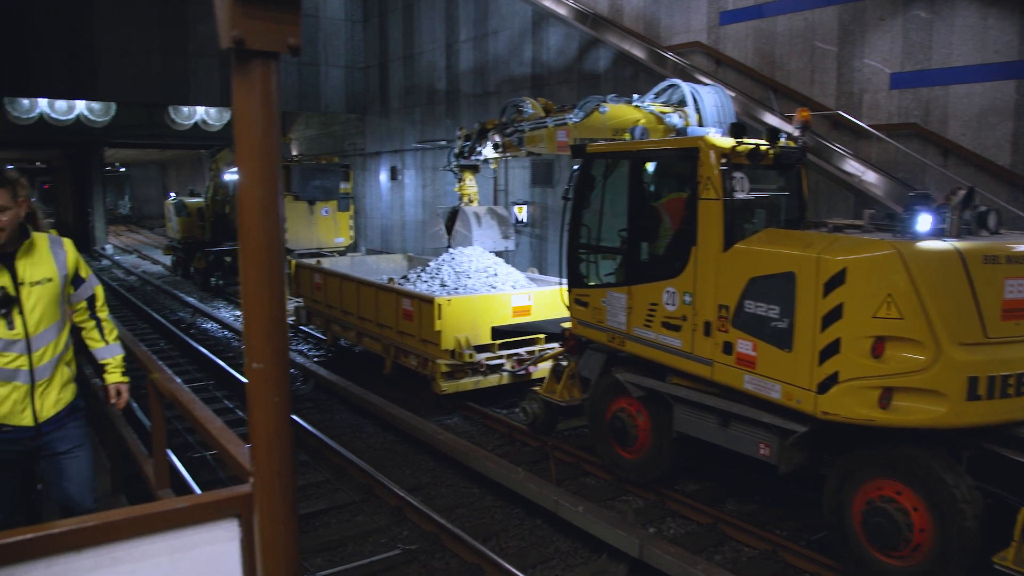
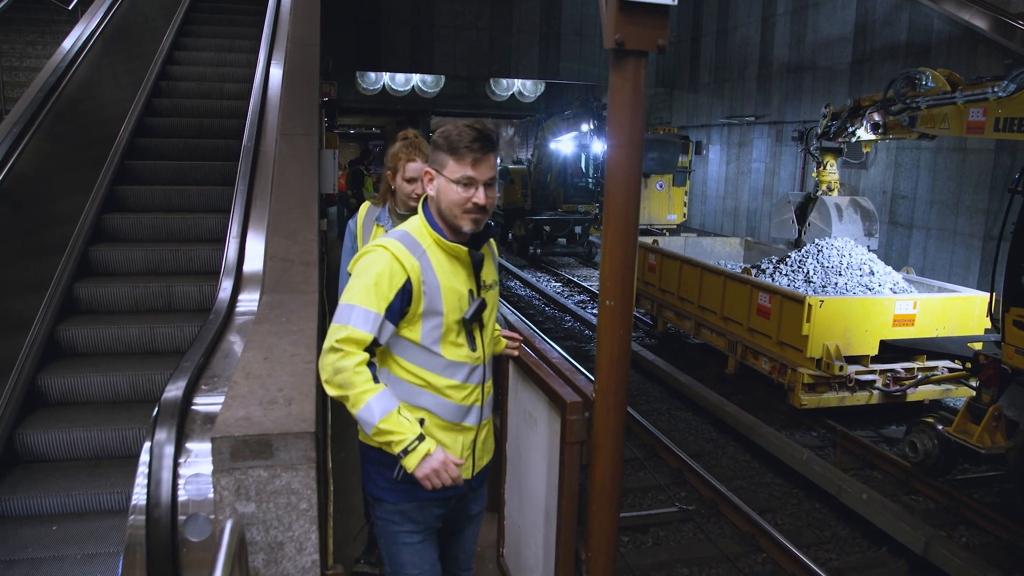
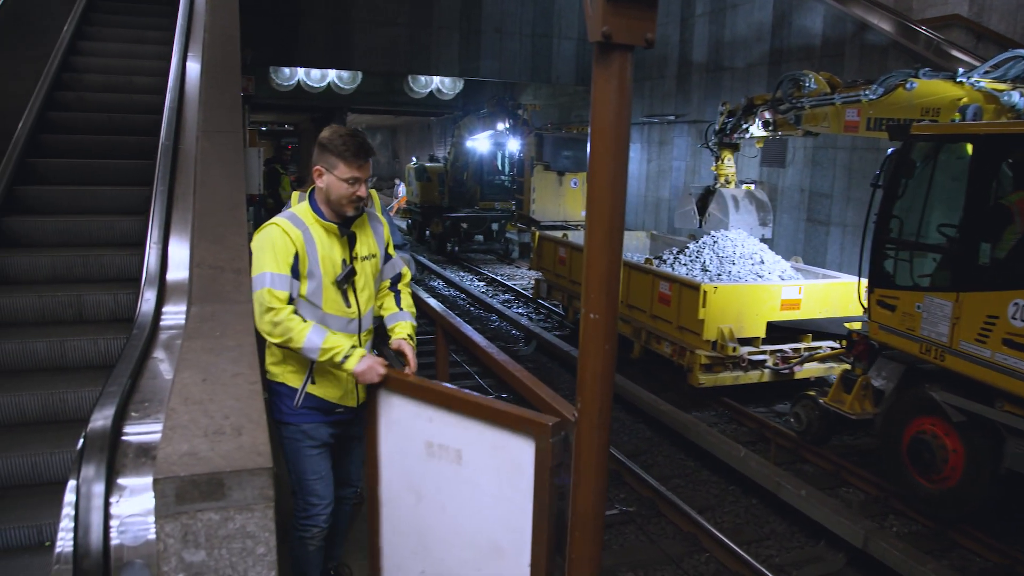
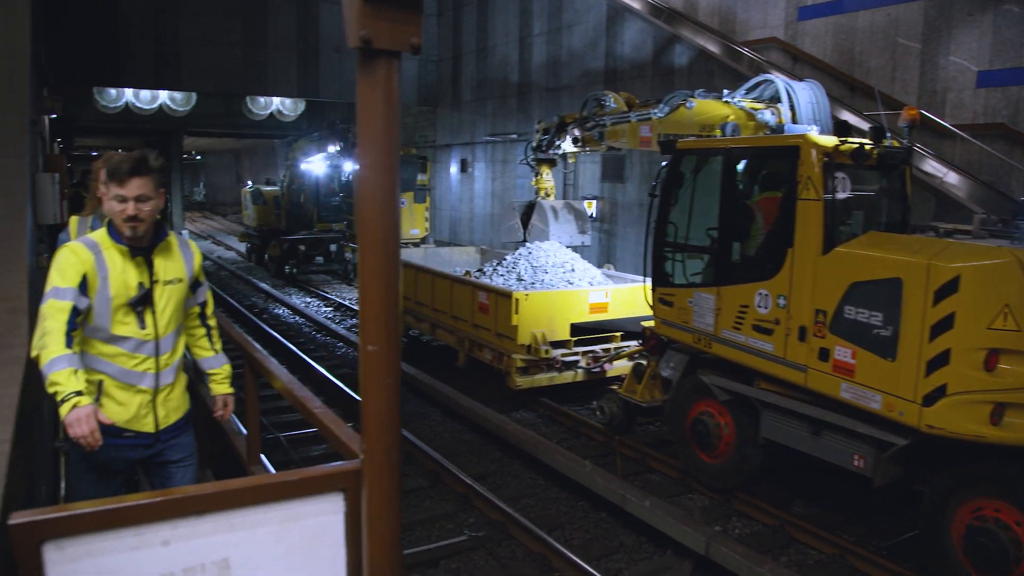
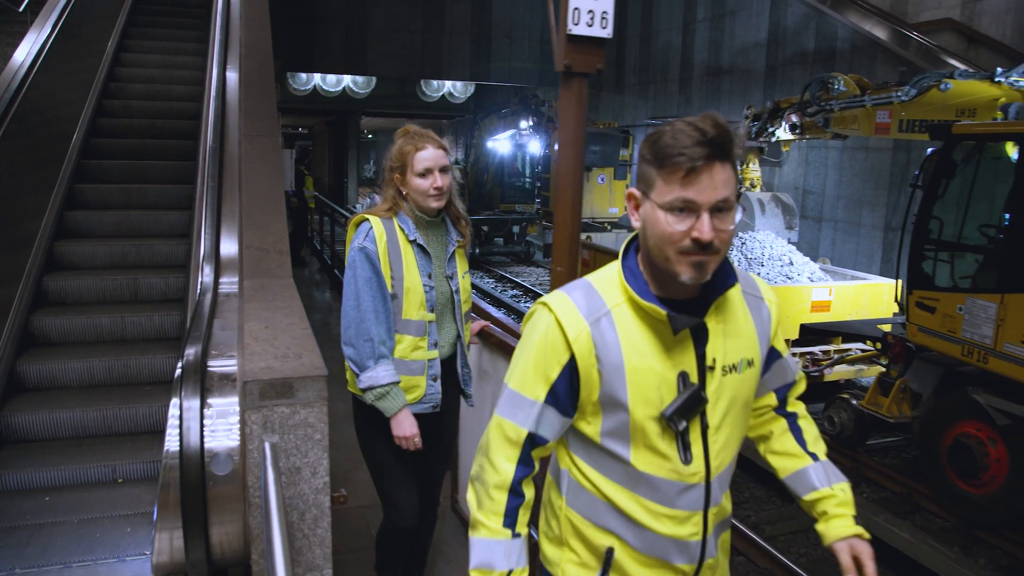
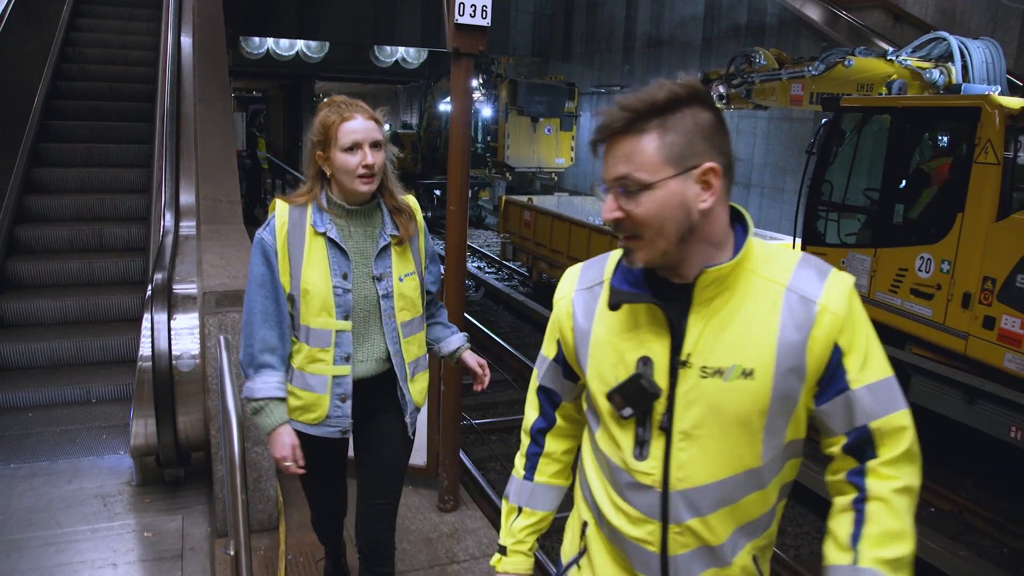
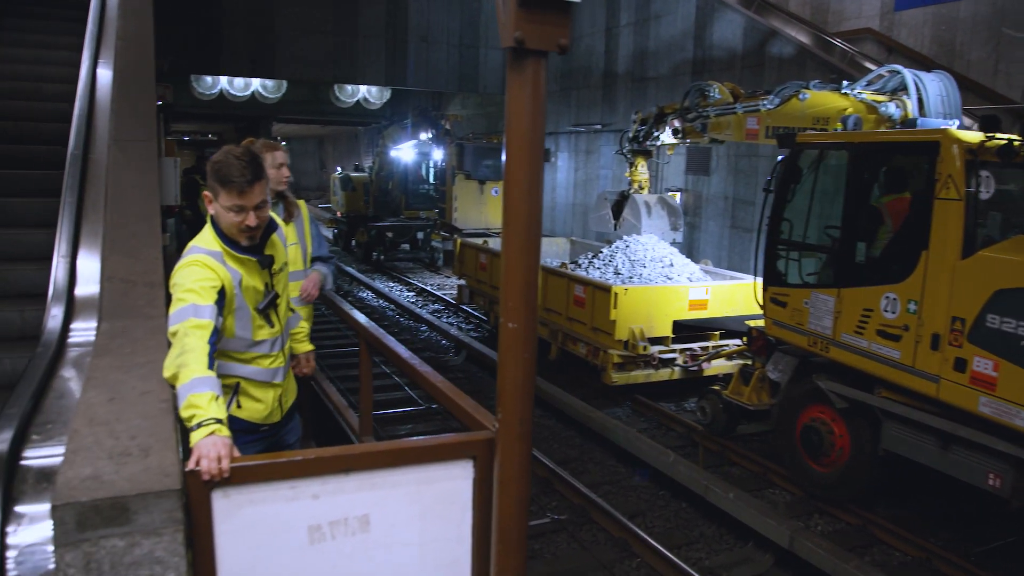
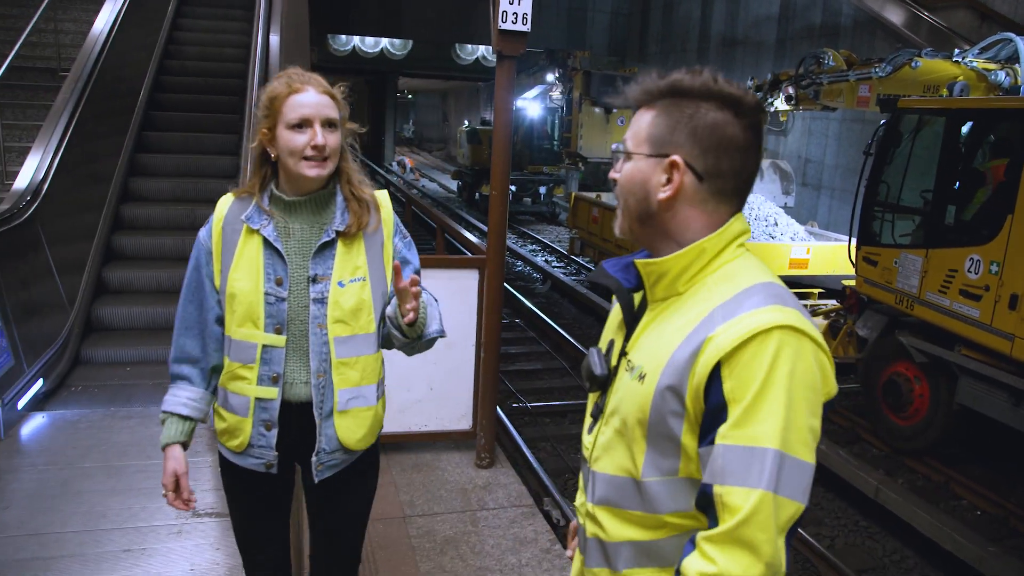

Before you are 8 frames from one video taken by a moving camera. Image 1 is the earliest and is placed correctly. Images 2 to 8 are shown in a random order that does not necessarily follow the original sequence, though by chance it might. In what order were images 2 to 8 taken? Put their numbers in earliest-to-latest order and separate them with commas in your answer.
4, 7, 3, 2, 5, 6, 8
